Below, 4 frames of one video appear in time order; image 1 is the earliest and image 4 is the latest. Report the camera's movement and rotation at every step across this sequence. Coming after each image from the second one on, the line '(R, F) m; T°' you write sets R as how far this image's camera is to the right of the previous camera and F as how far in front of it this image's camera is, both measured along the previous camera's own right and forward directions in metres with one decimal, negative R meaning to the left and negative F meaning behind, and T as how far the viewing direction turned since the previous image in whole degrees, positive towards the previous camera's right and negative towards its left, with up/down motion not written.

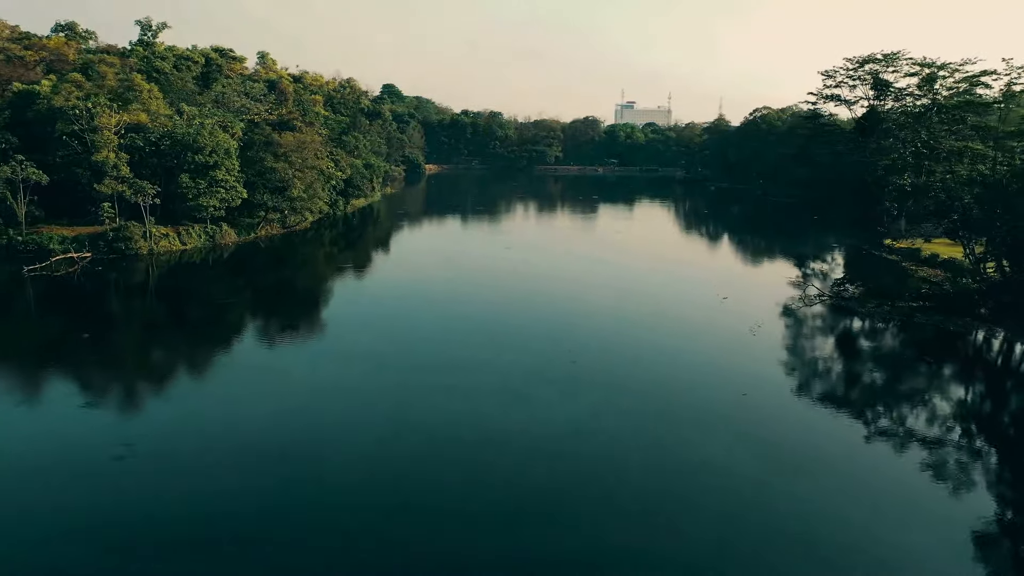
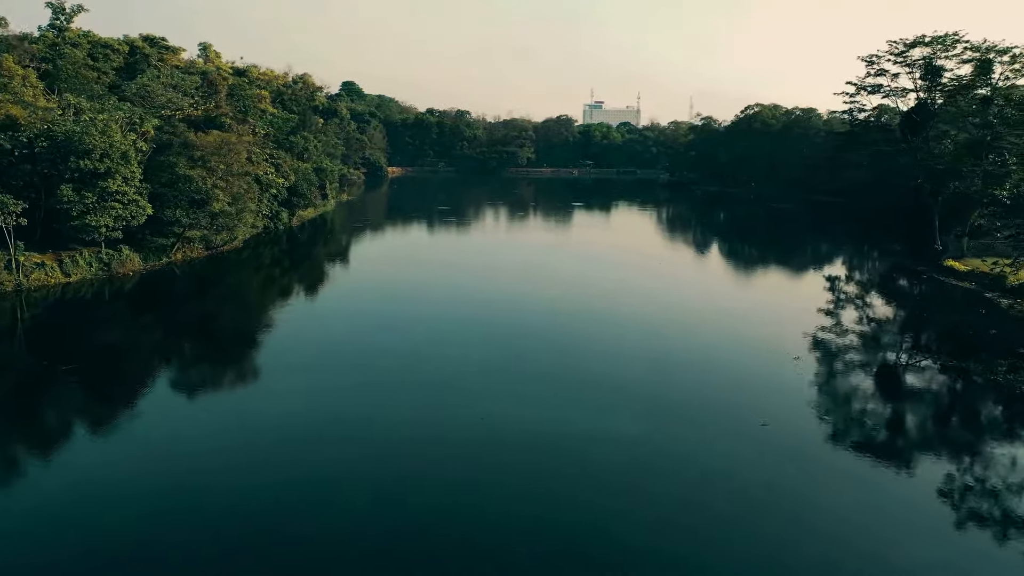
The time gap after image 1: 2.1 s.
(-0.4, +5.2) m; +3°
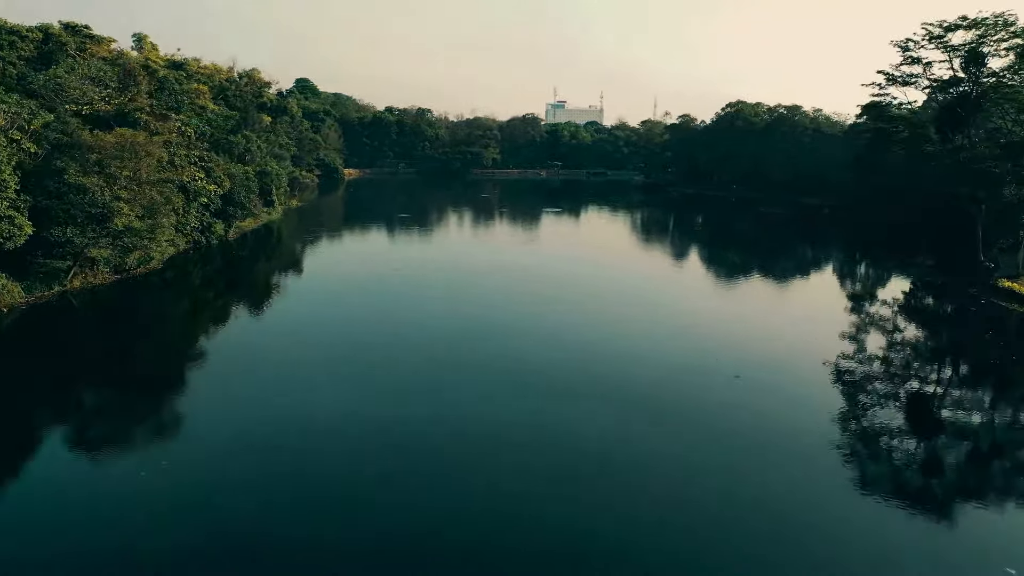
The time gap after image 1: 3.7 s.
(-0.5, +3.8) m; +3°
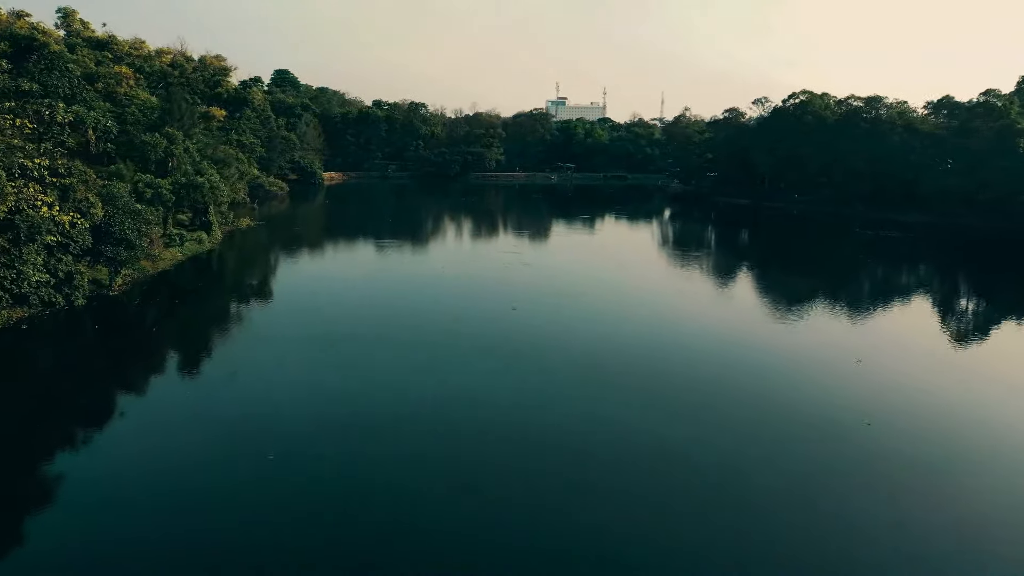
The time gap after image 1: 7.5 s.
(-1.0, +9.0) m; 0°
